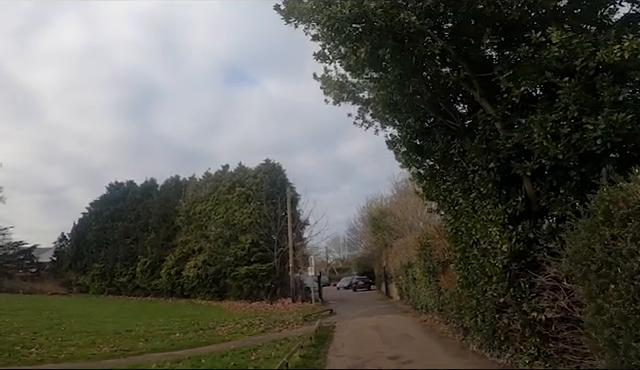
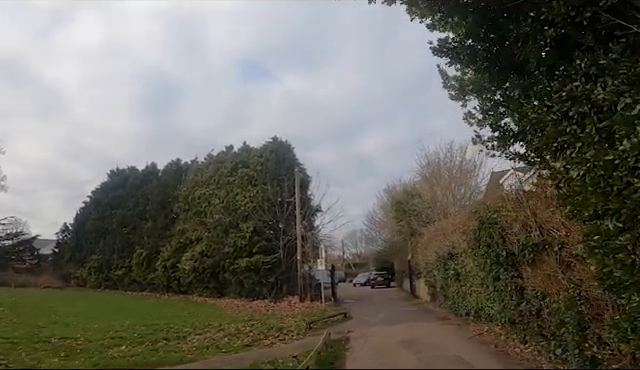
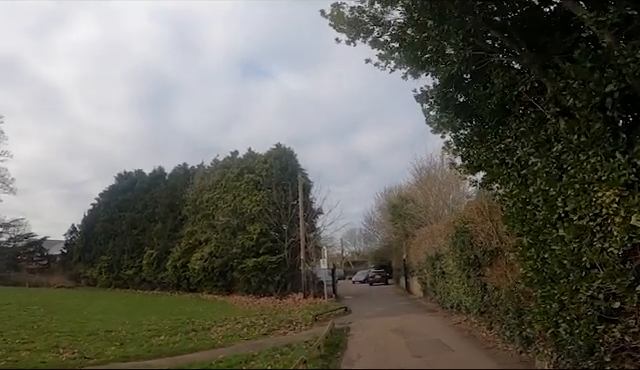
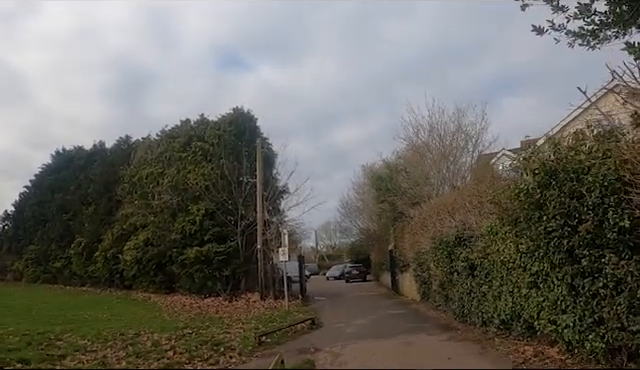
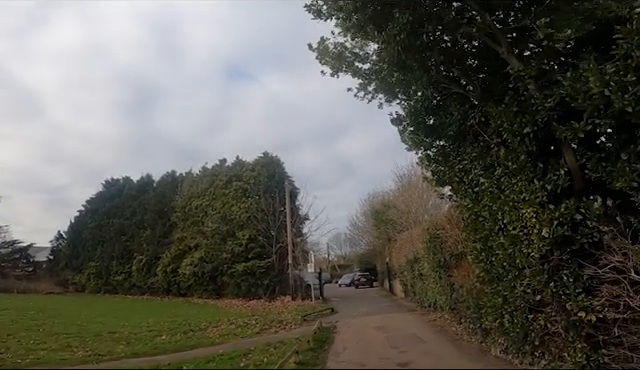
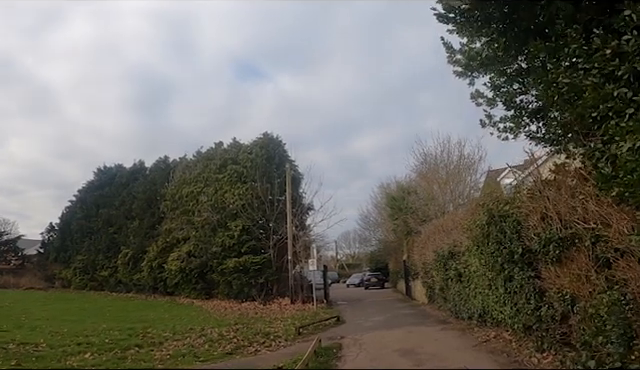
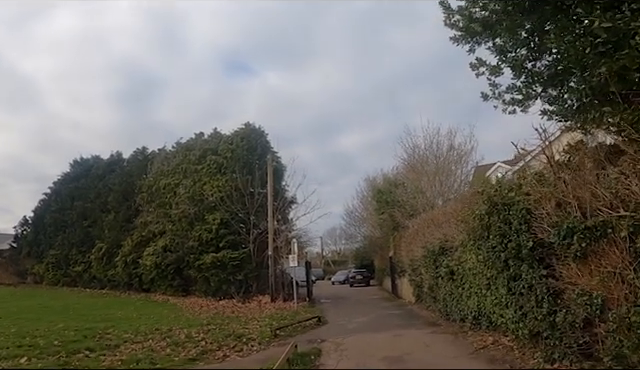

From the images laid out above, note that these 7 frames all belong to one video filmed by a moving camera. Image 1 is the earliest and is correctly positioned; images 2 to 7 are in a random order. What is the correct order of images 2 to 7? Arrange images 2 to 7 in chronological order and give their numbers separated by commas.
5, 3, 2, 6, 7, 4
